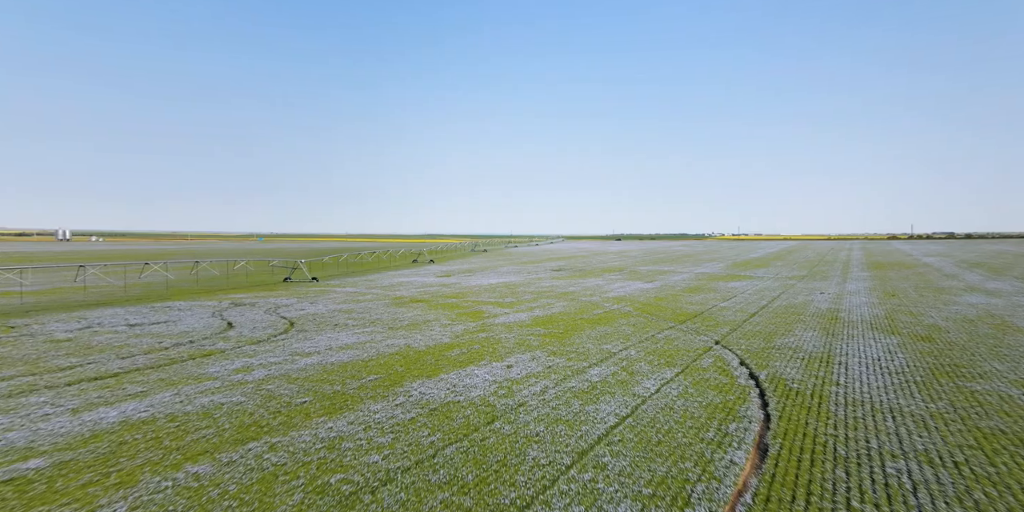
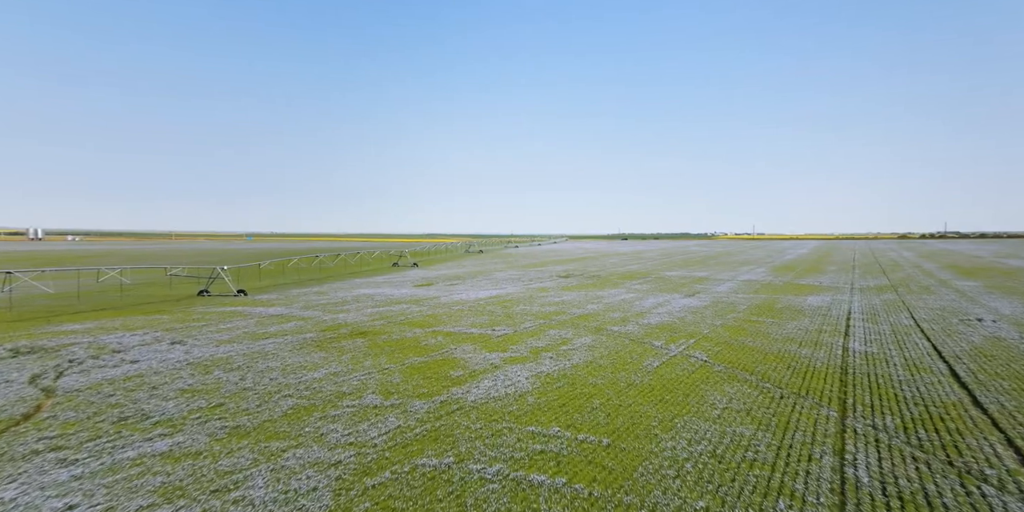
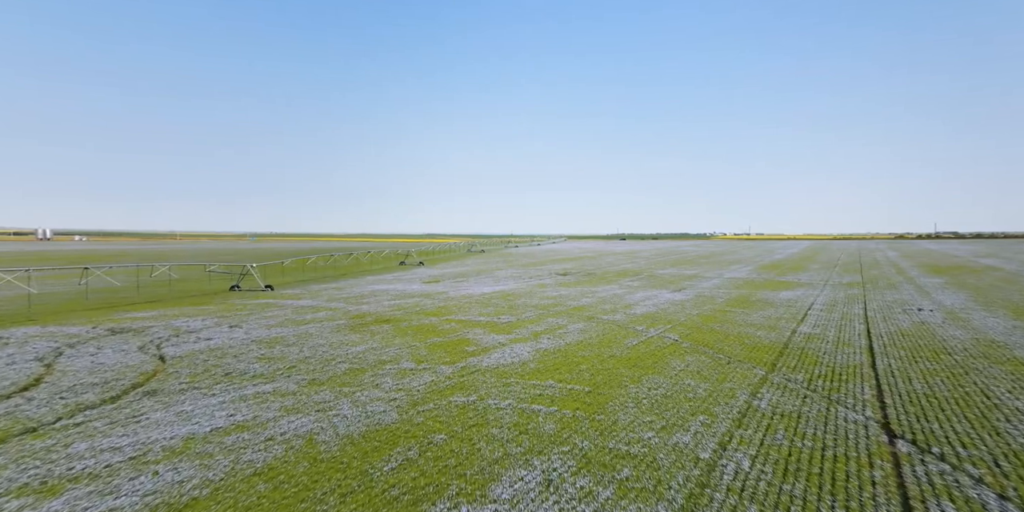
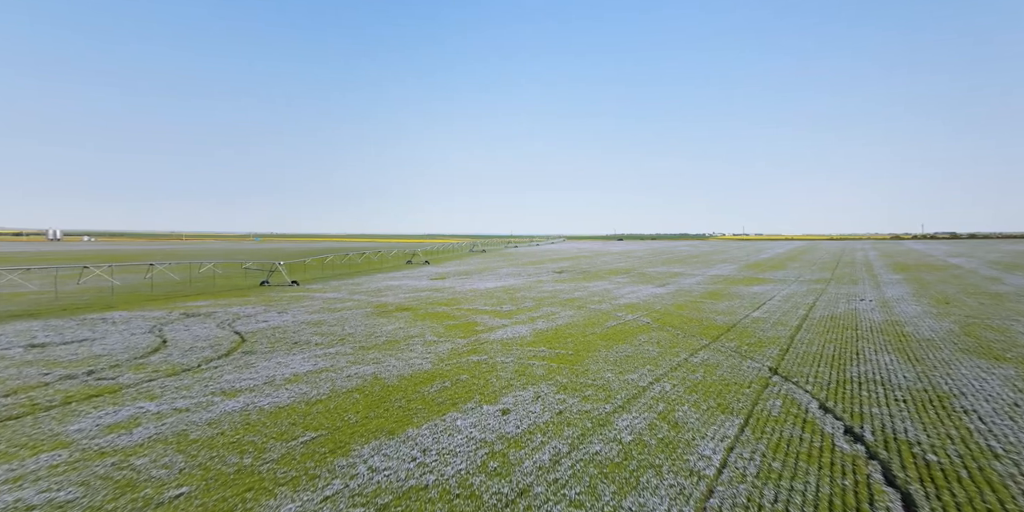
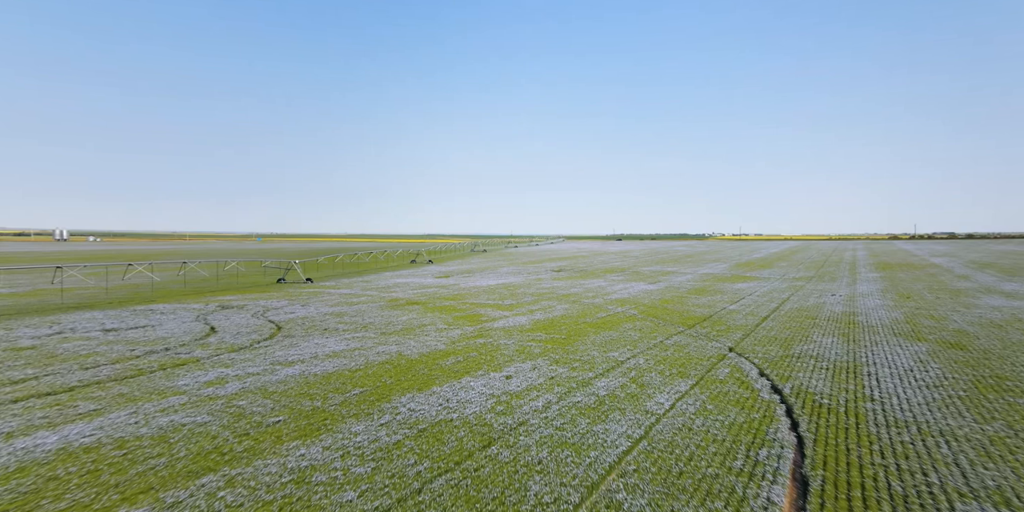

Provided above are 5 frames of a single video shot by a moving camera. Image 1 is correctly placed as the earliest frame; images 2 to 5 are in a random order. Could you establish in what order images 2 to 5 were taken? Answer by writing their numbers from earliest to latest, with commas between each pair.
5, 4, 3, 2
